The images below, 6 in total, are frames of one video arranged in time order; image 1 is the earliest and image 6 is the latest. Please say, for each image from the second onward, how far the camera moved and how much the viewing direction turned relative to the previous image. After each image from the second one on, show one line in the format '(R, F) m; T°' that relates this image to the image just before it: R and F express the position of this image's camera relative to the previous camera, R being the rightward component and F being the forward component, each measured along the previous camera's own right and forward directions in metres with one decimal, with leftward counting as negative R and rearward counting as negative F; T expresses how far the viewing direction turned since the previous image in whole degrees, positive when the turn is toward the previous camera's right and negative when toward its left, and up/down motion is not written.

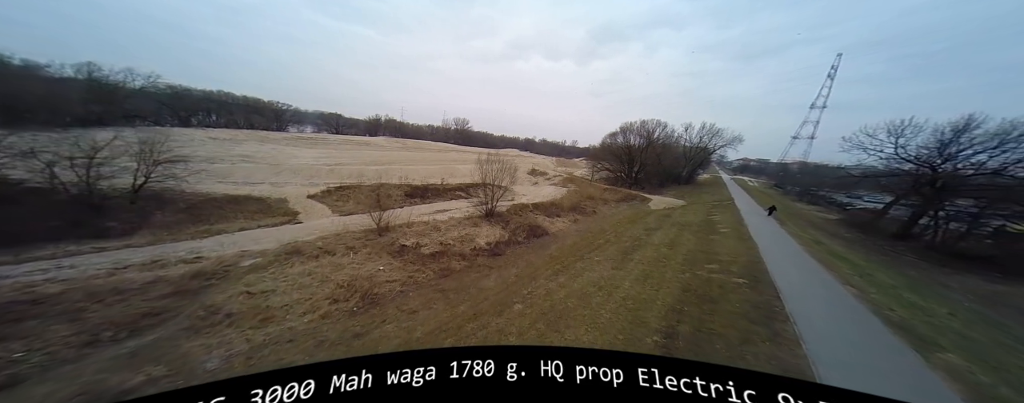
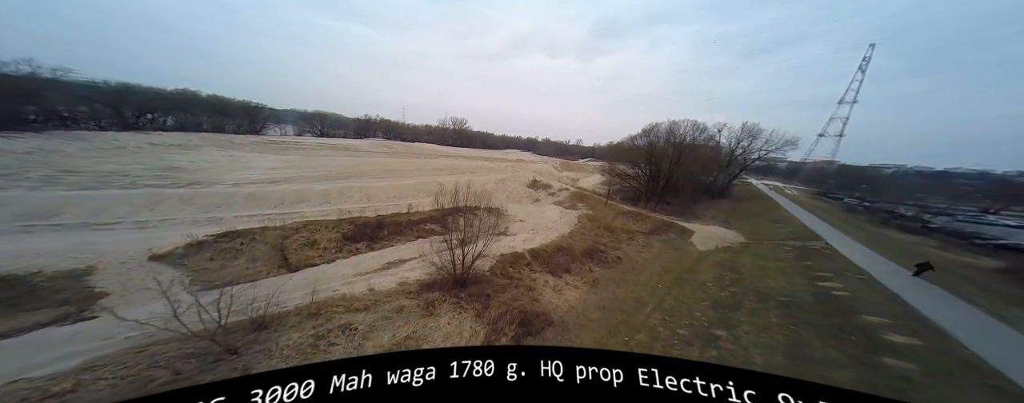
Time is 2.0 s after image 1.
(+0.6, +4.4) m; -1°
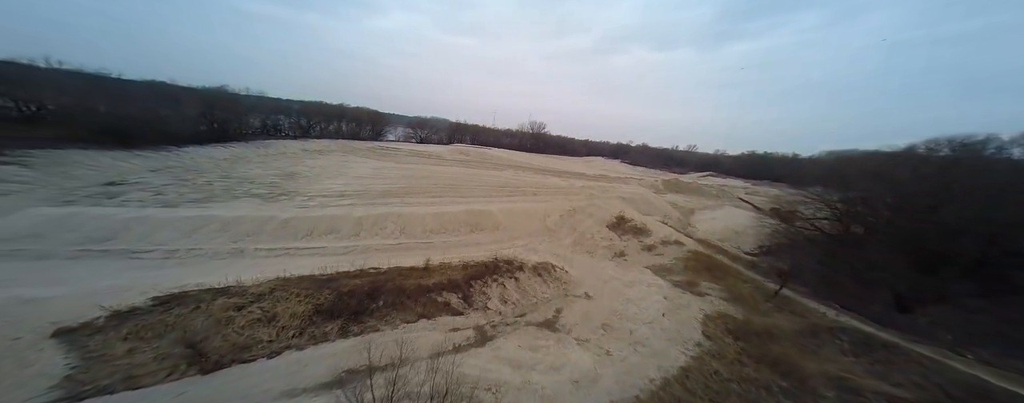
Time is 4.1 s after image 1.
(+0.9, +4.8) m; -22°
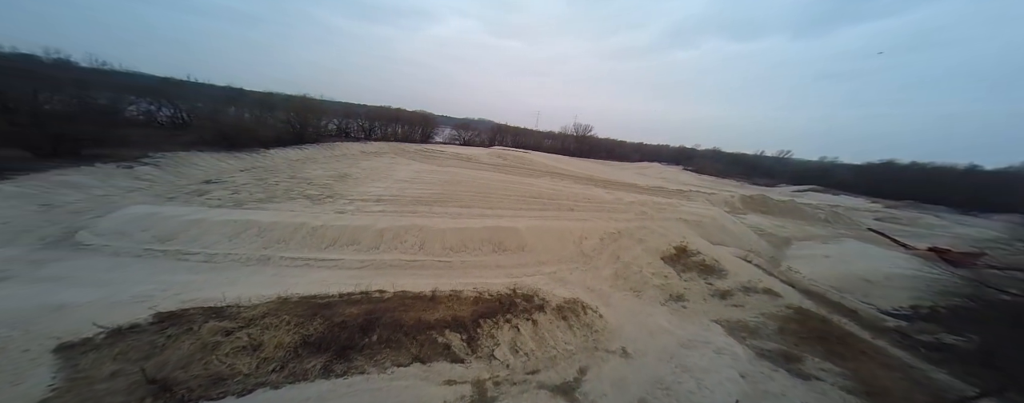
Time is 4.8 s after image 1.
(+0.9, +1.6) m; -12°
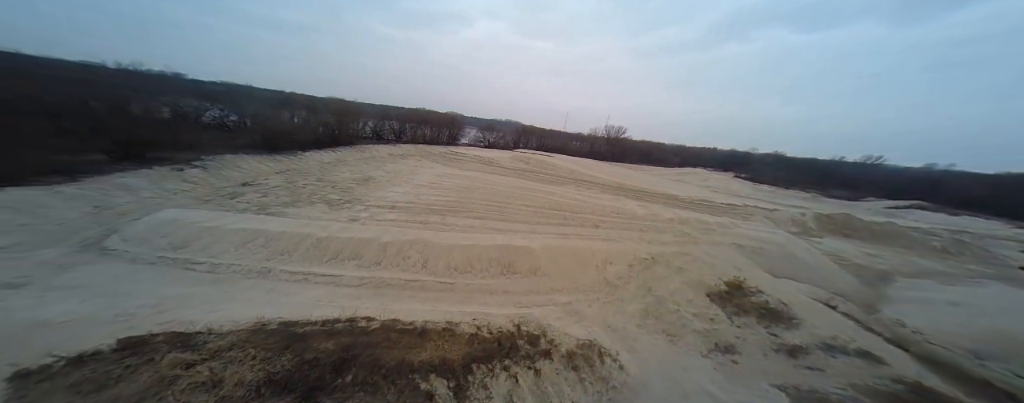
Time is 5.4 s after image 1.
(+0.7, +1.3) m; -7°
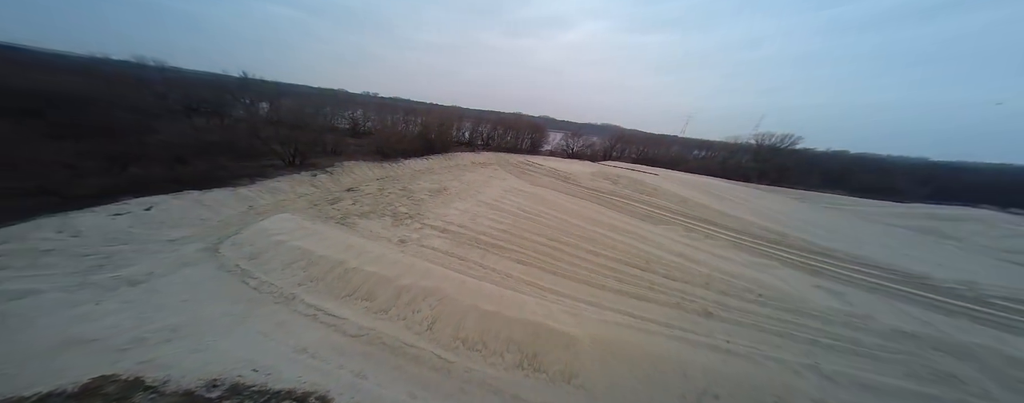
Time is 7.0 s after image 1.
(+1.9, +3.6) m; -24°
